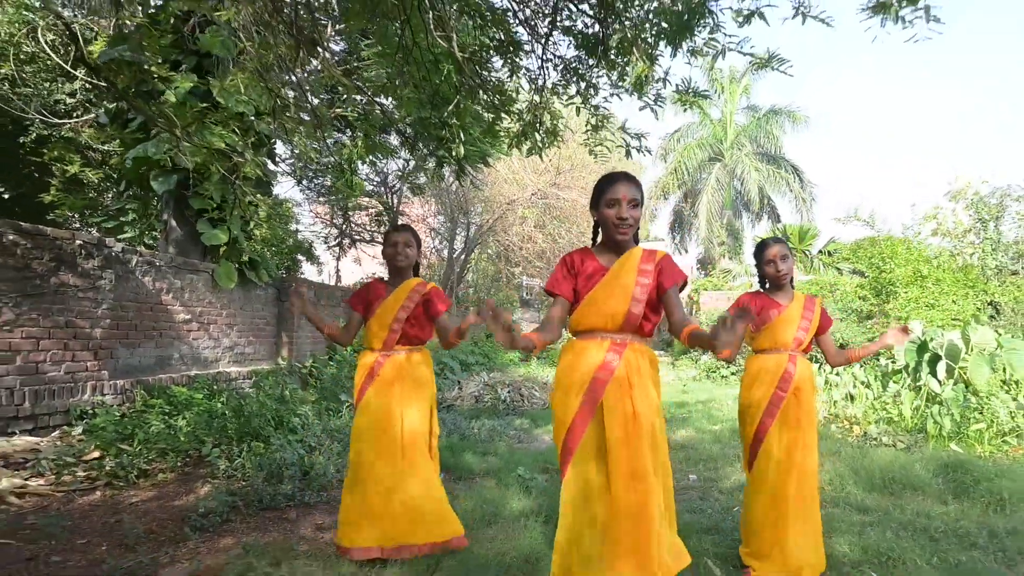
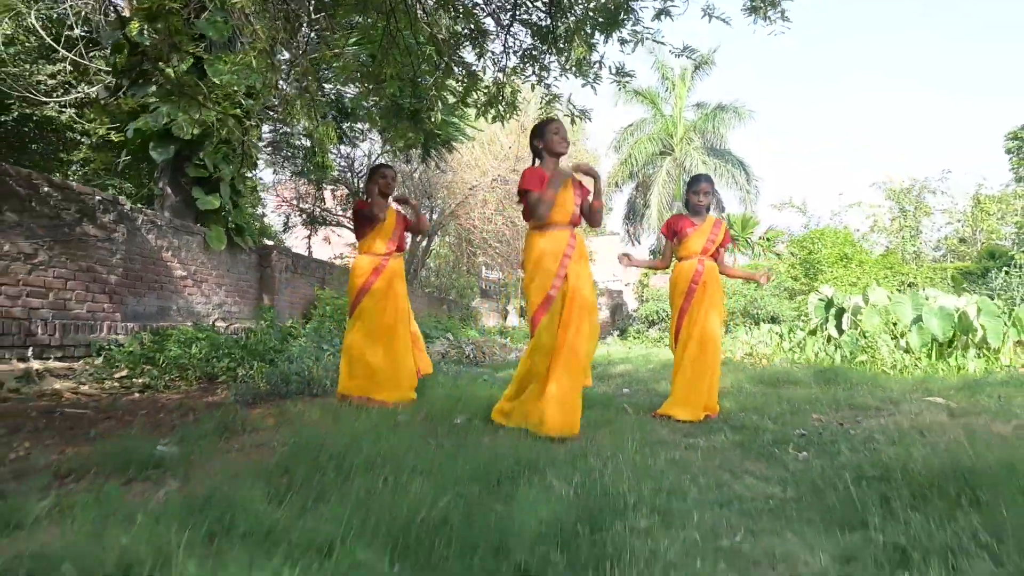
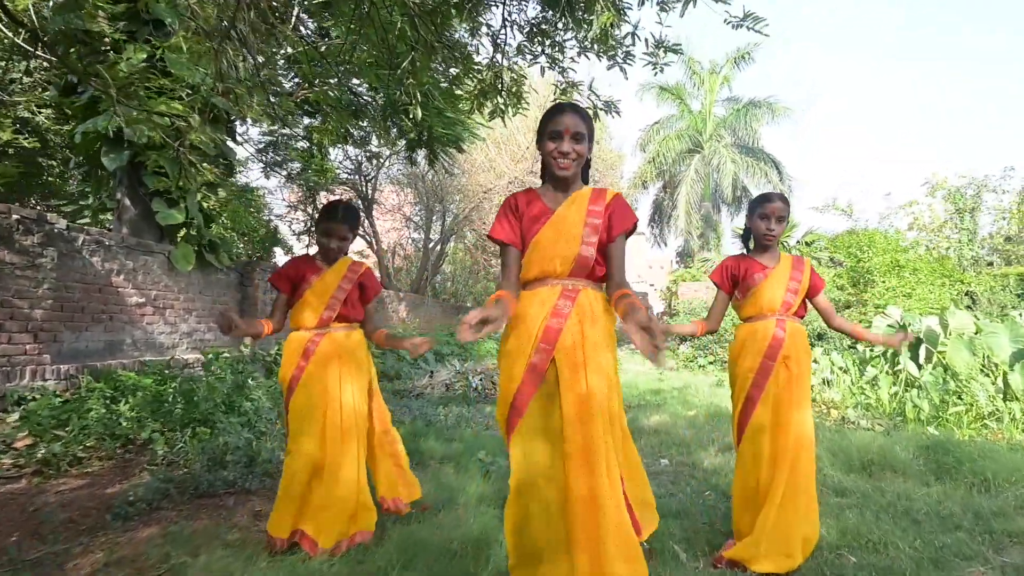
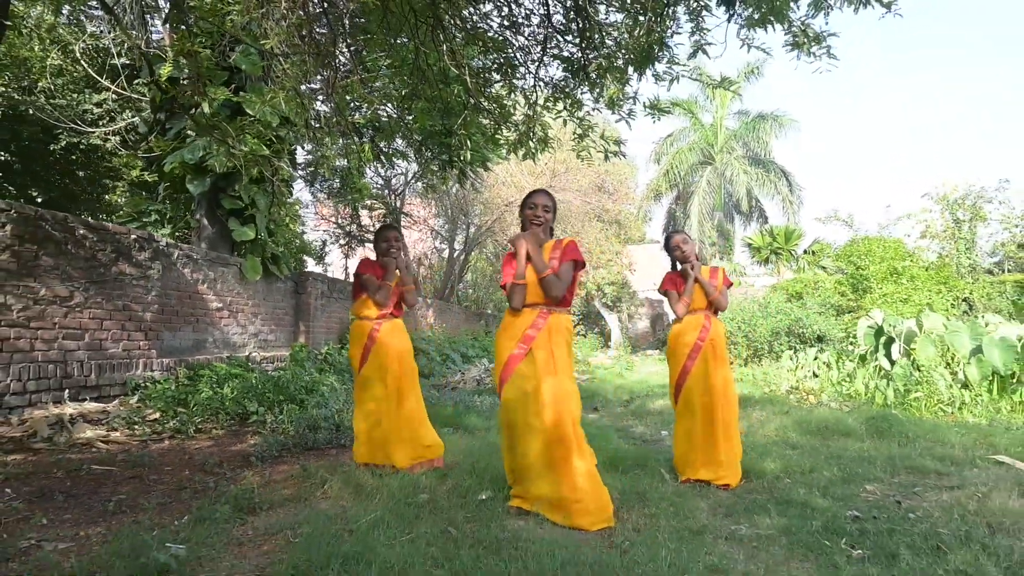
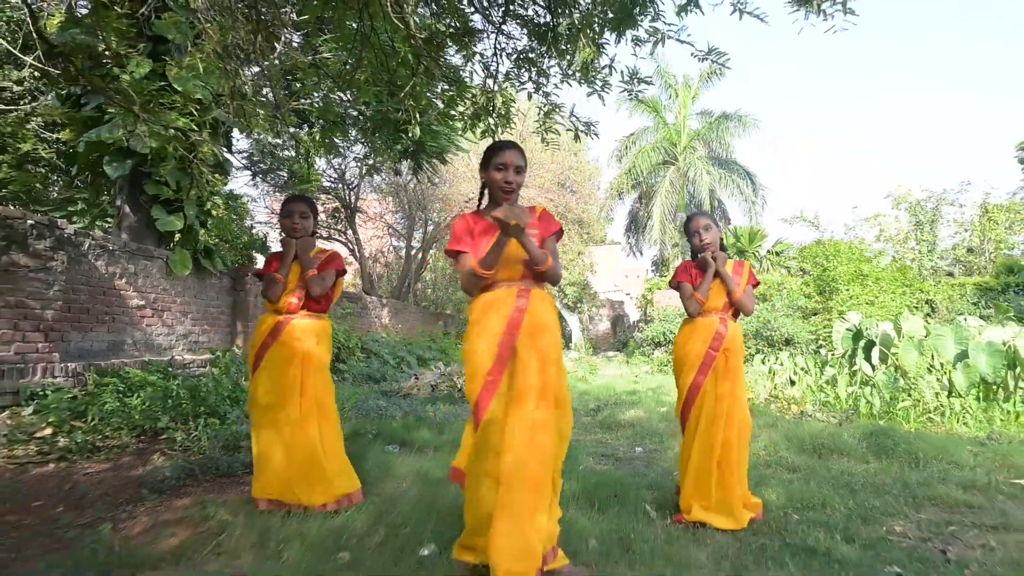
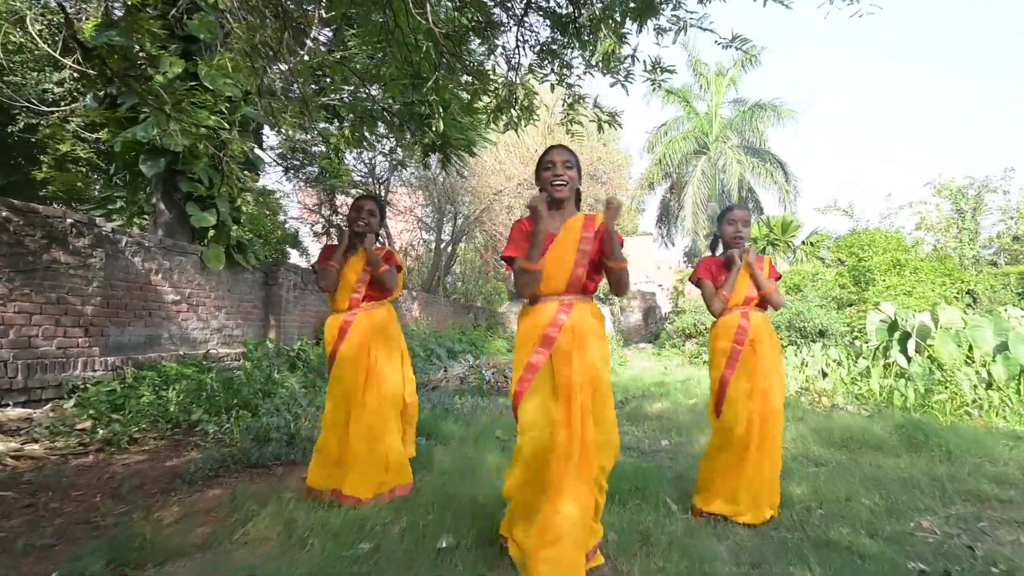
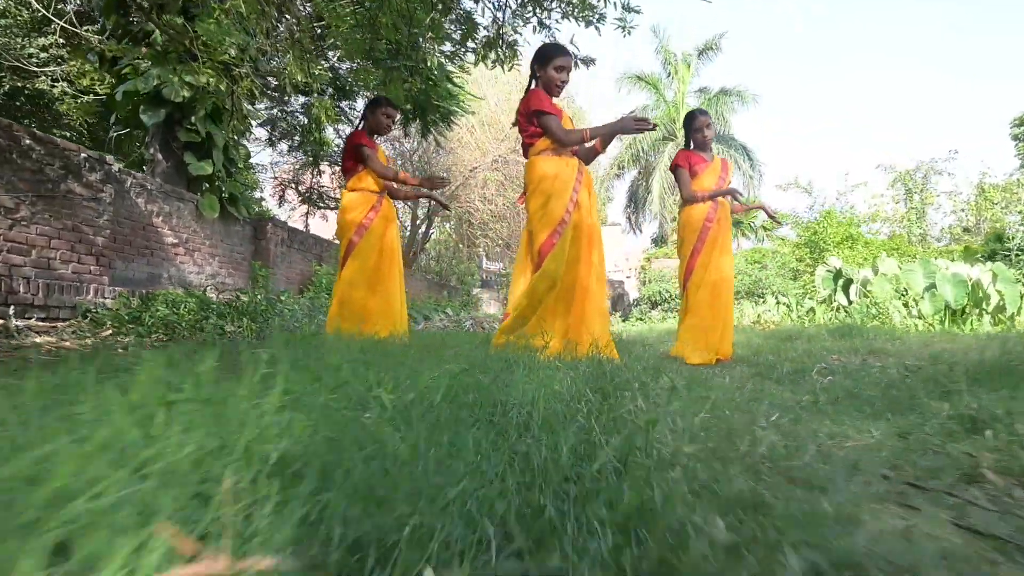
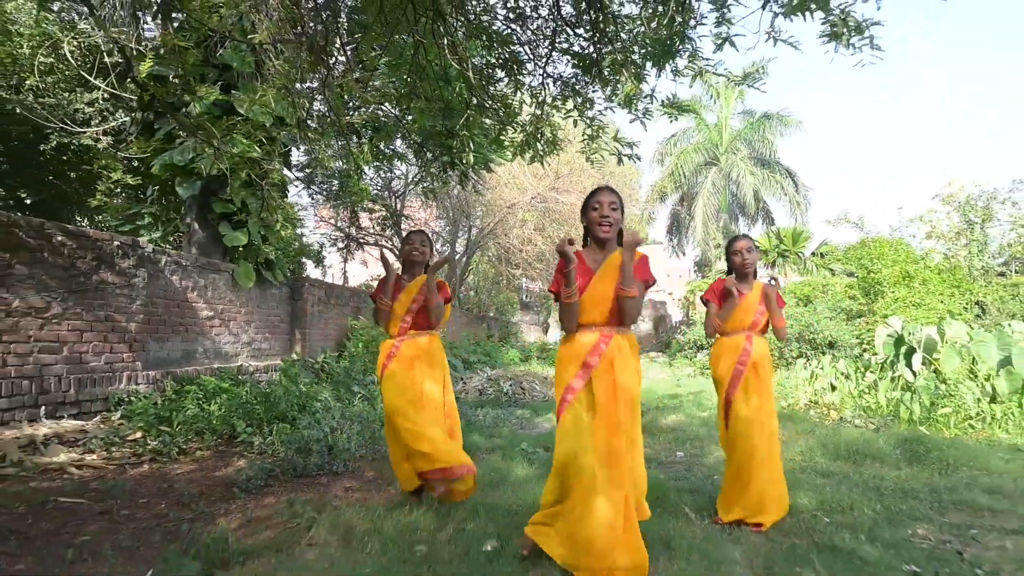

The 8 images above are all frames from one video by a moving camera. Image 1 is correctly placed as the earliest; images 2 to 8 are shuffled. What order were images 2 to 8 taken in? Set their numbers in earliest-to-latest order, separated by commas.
8, 4, 6, 3, 5, 2, 7
